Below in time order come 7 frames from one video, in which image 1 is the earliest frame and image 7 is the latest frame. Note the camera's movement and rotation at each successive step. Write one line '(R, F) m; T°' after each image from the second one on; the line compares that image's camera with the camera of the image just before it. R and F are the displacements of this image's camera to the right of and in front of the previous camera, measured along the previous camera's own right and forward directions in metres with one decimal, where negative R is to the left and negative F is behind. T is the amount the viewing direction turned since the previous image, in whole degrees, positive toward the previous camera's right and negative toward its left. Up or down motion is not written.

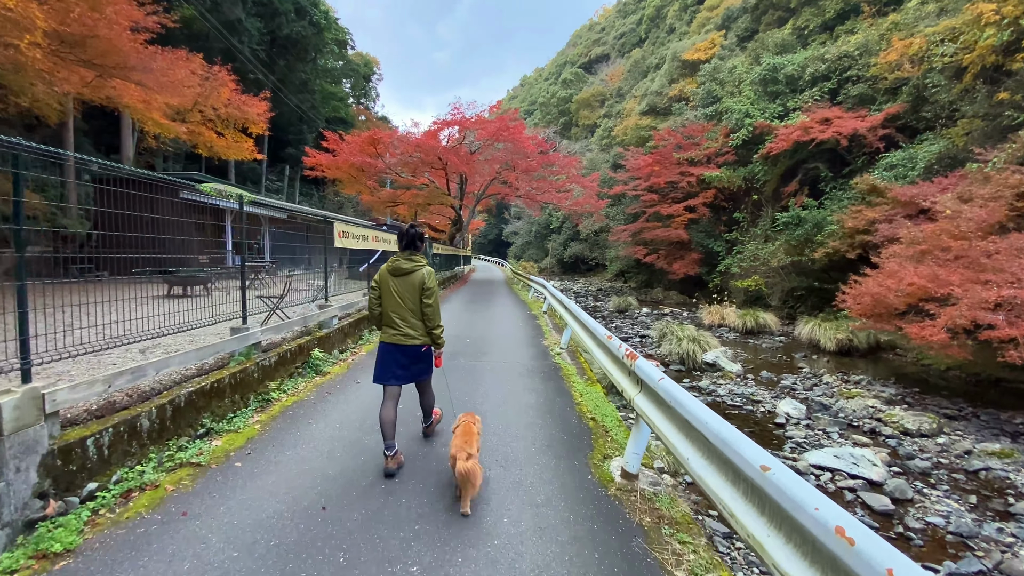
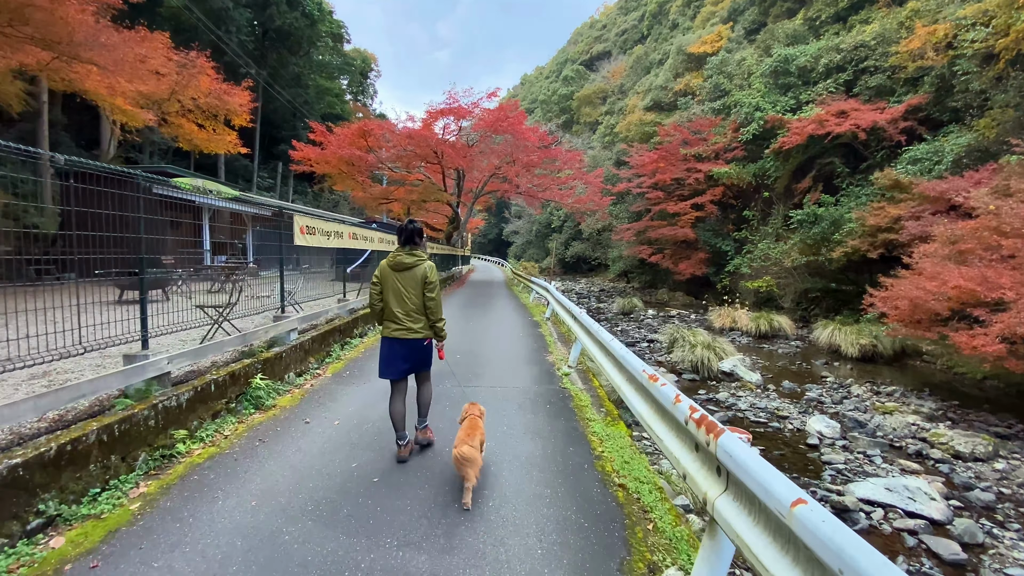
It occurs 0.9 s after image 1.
(0.0, +0.7) m; 0°
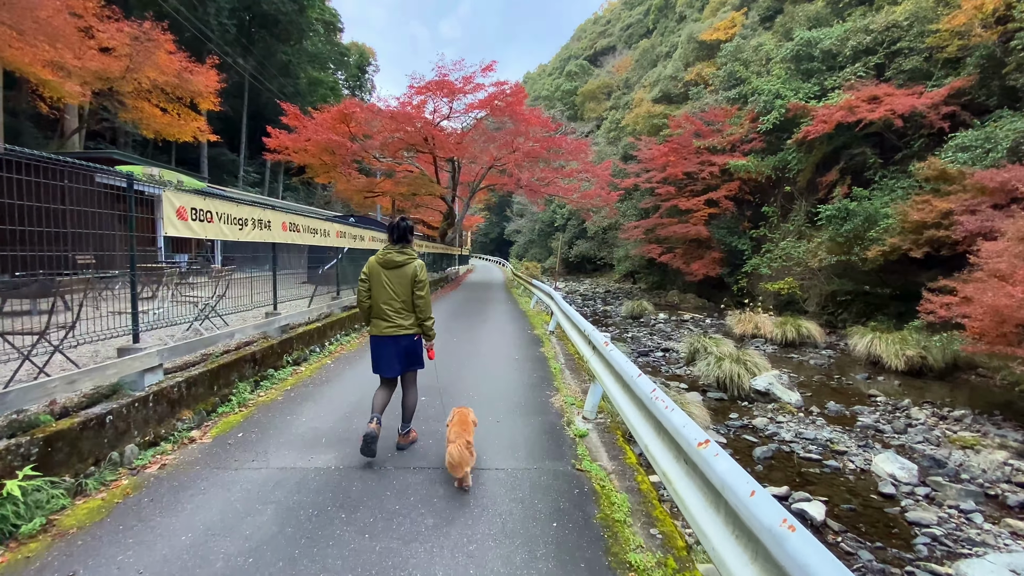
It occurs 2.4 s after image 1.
(+0.1, +1.1) m; 0°
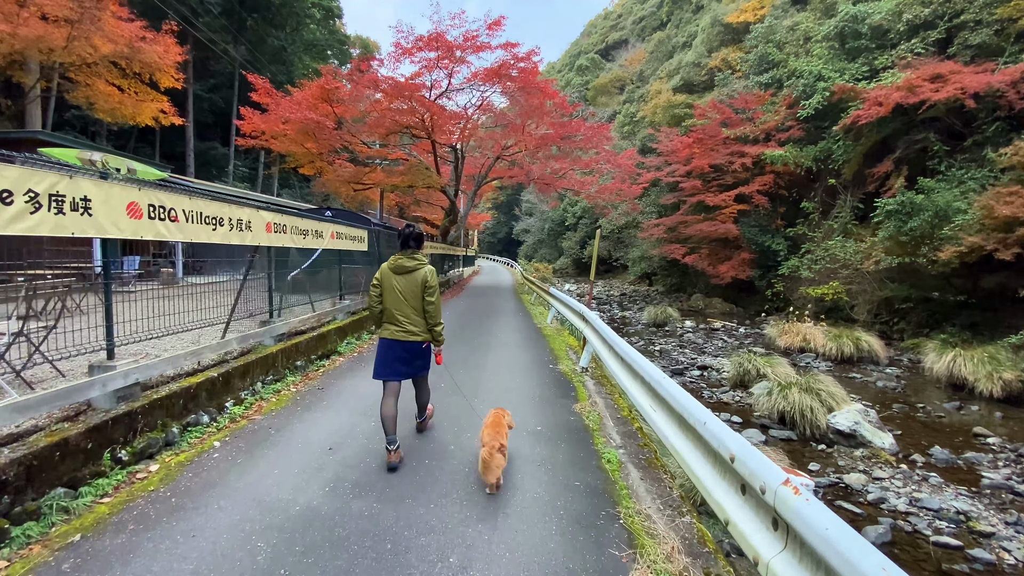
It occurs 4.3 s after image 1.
(-0.1, +1.3) m; -1°
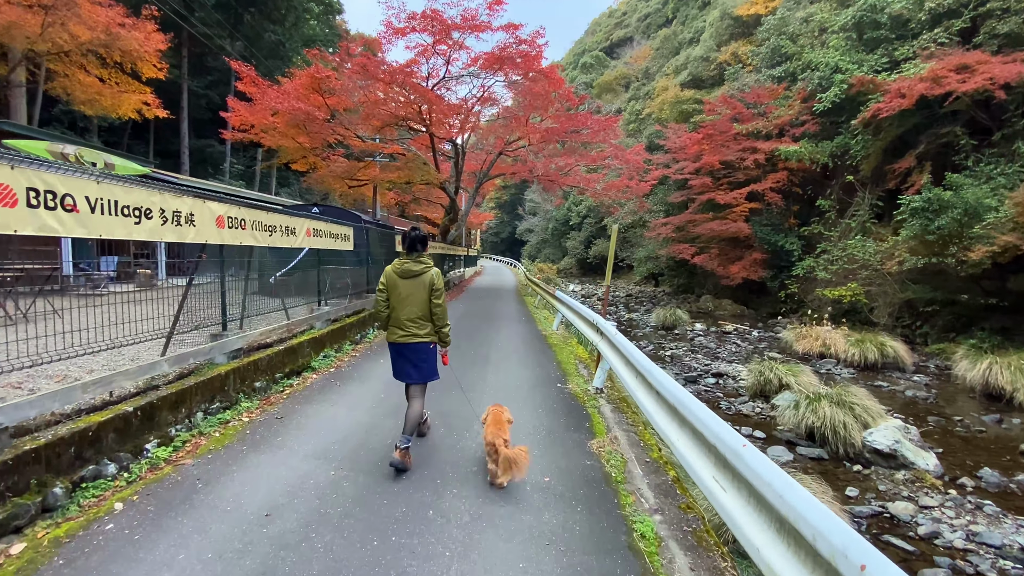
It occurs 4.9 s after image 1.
(0.0, +0.5) m; 0°
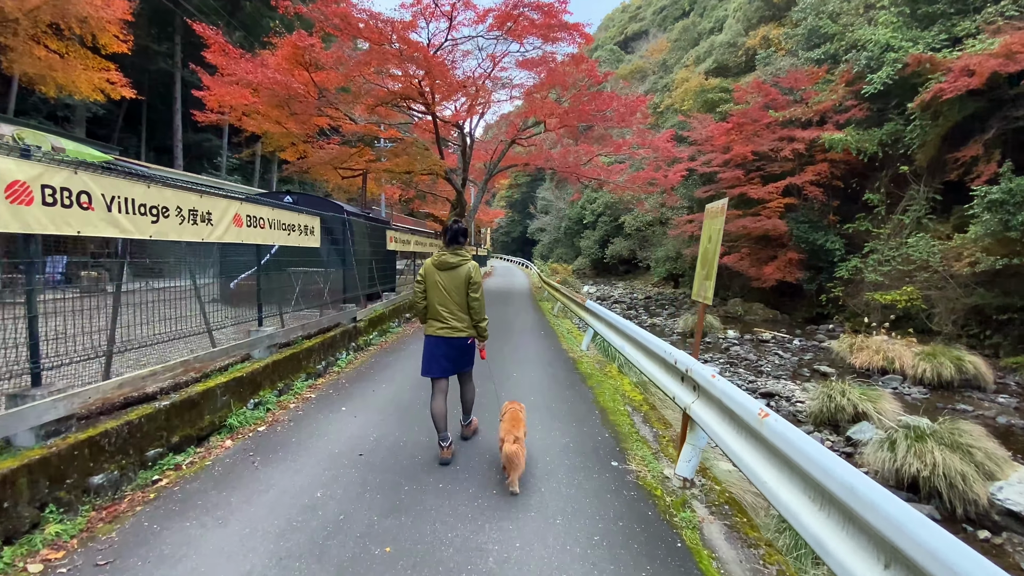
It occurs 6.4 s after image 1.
(-0.1, +1.0) m; -1°
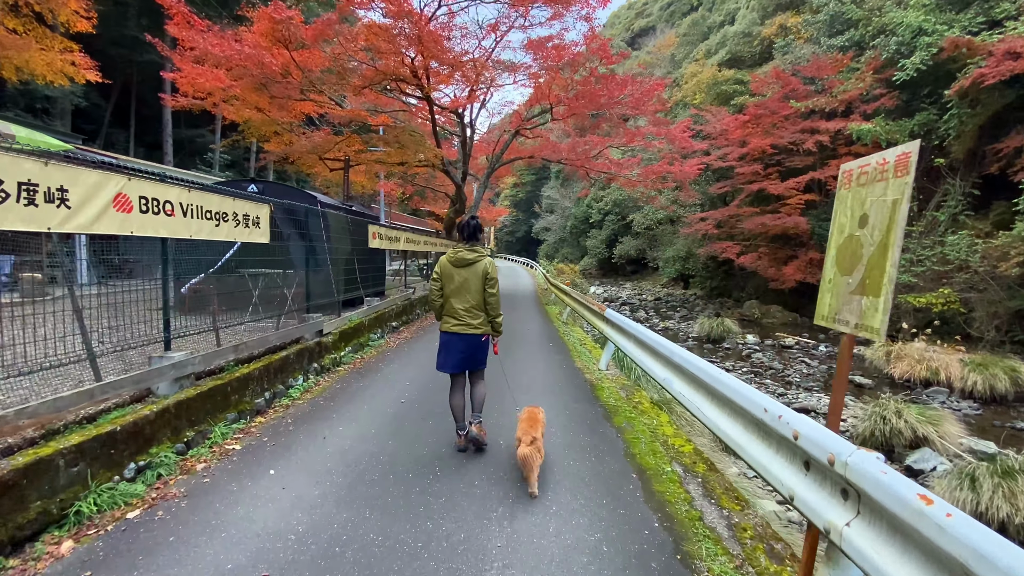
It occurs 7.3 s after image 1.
(0.0, +0.7) m; -1°
